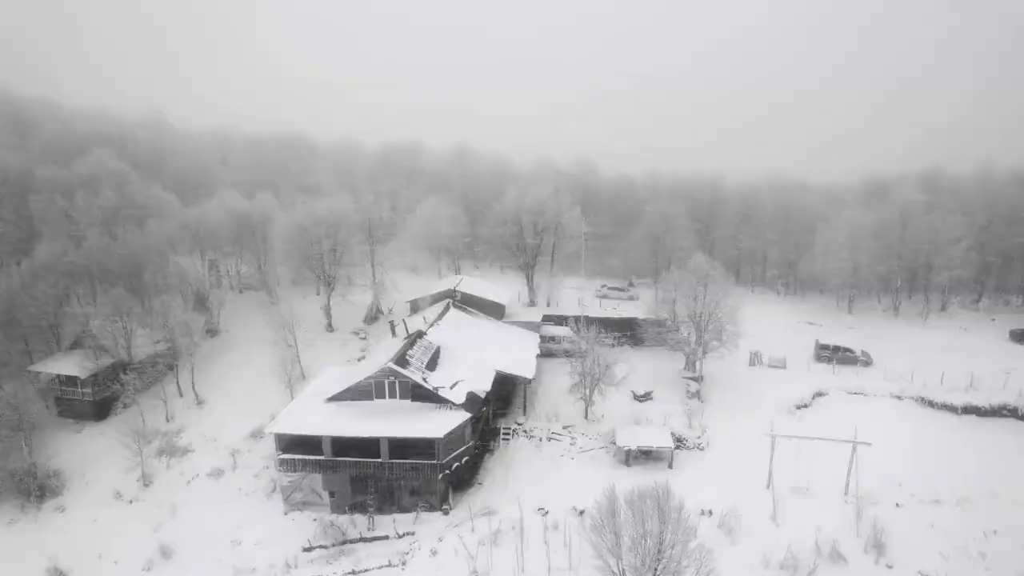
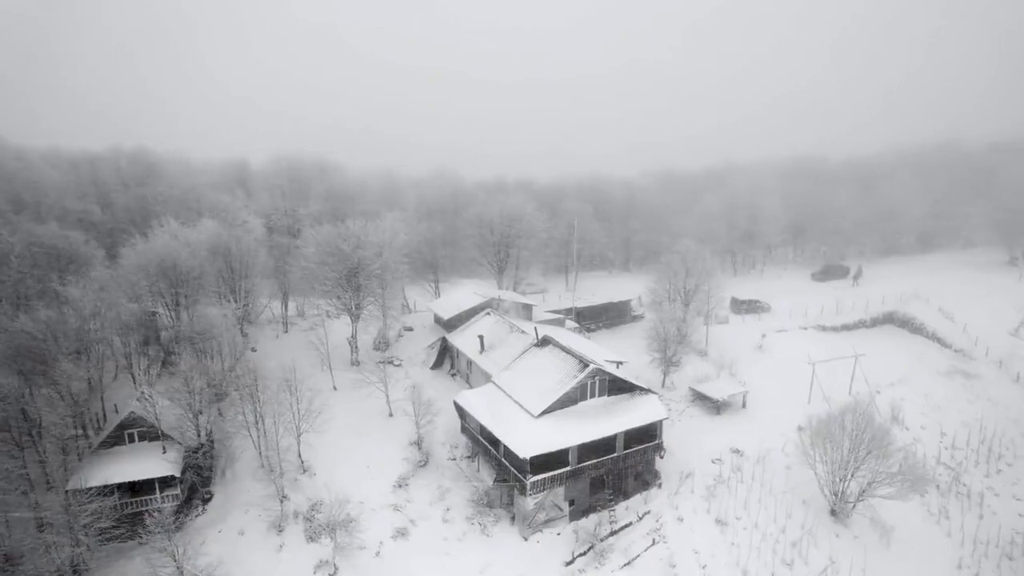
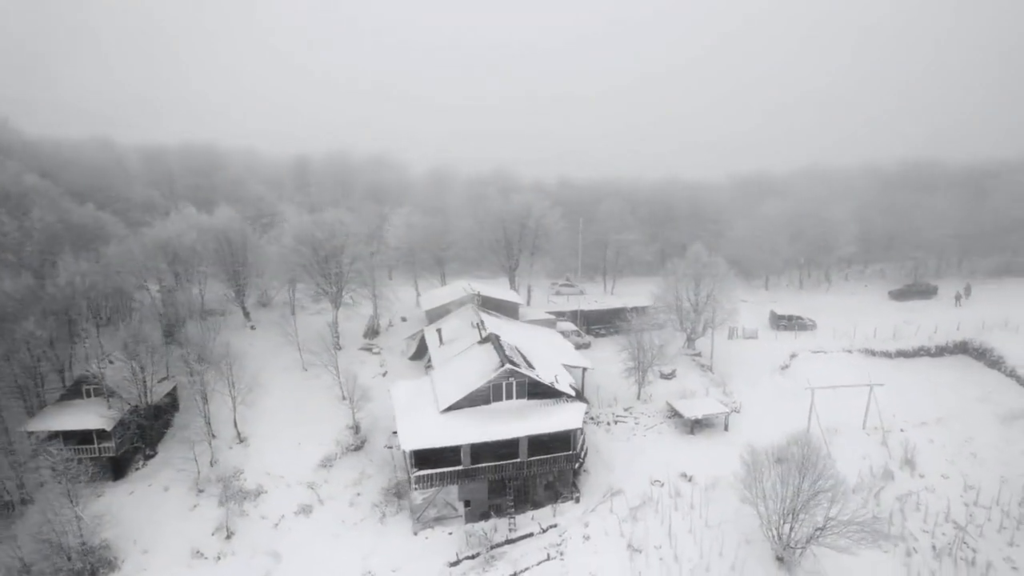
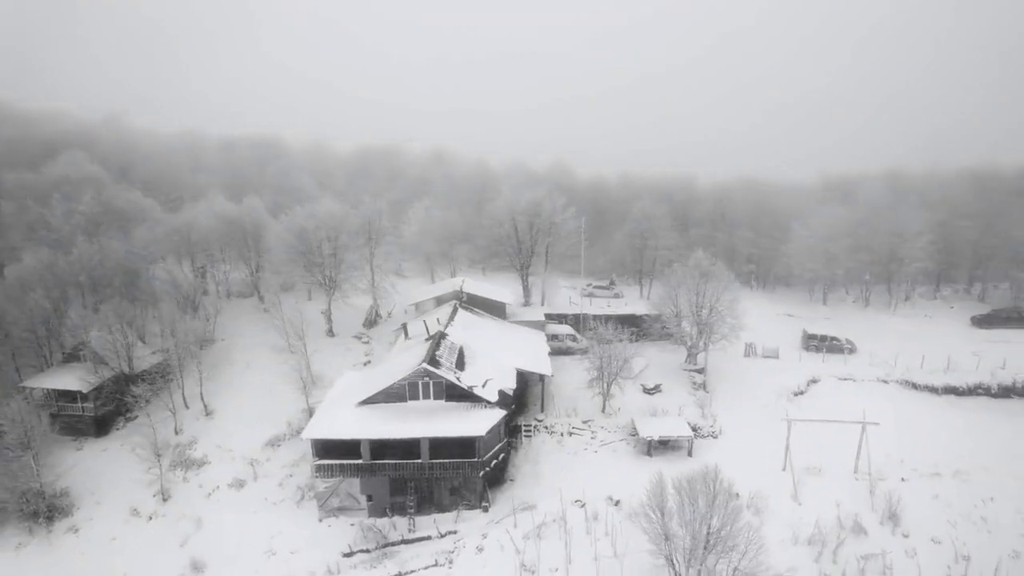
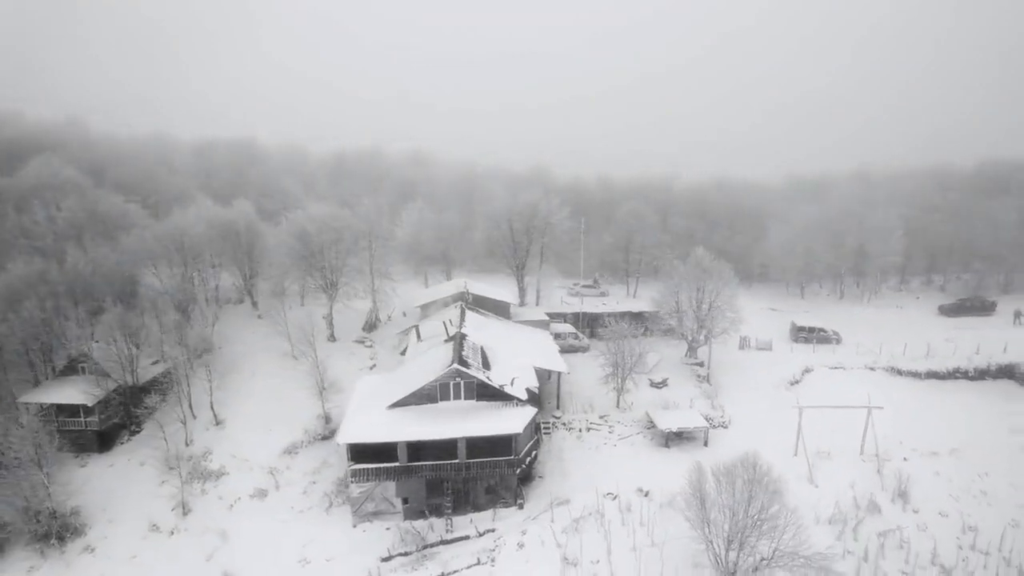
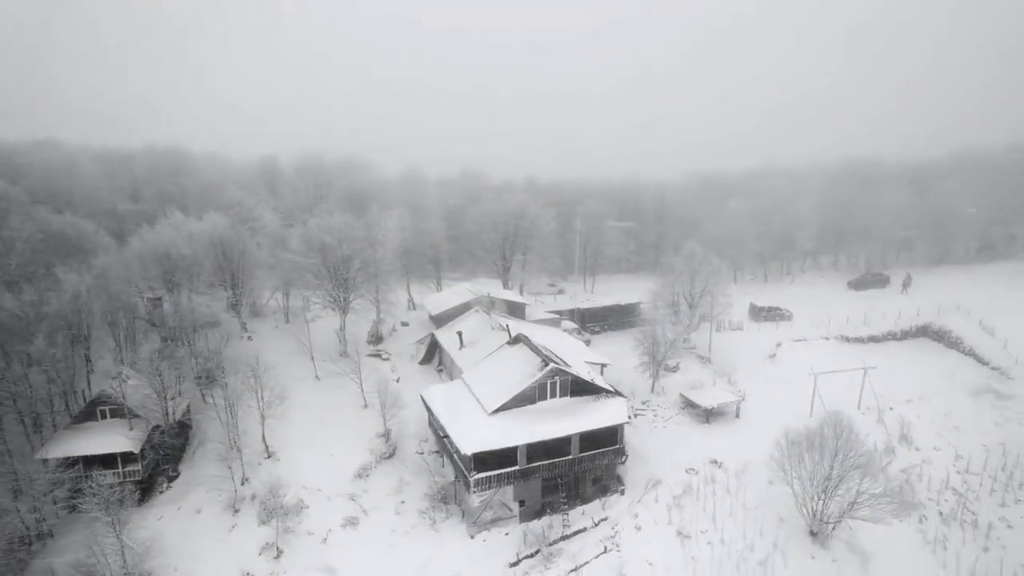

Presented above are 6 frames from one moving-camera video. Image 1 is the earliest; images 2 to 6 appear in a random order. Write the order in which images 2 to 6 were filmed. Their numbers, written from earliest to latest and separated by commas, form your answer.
4, 5, 3, 6, 2
